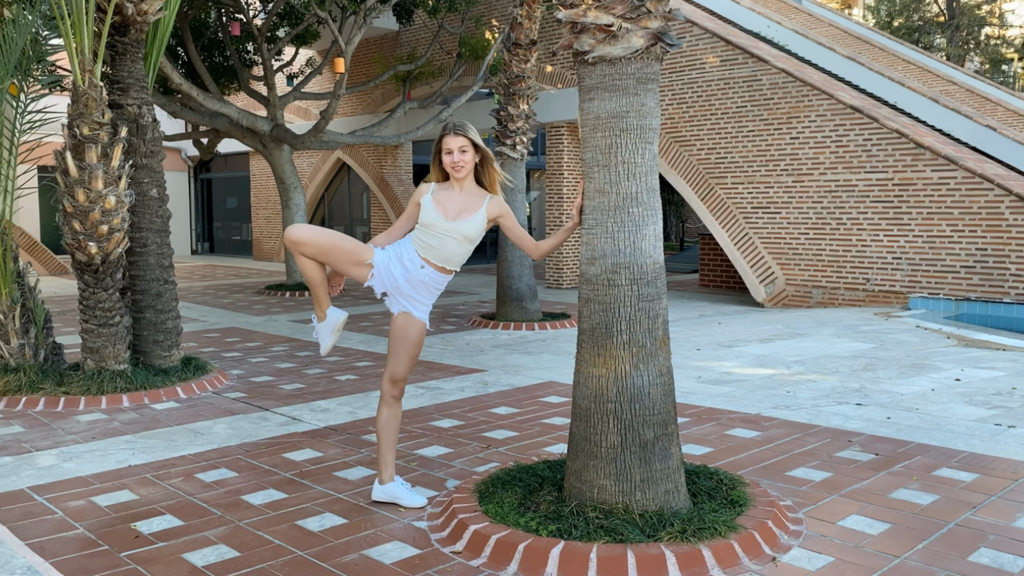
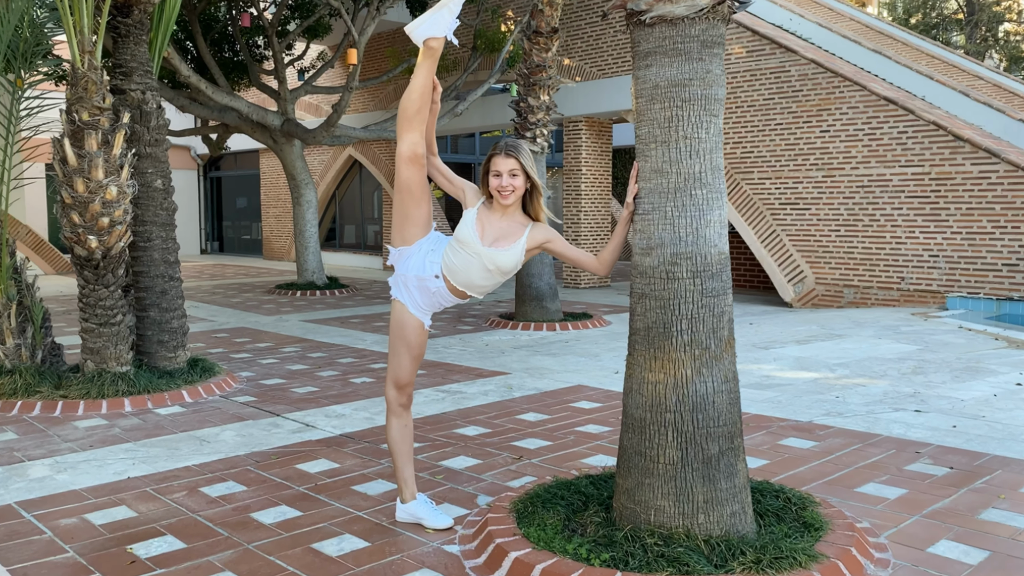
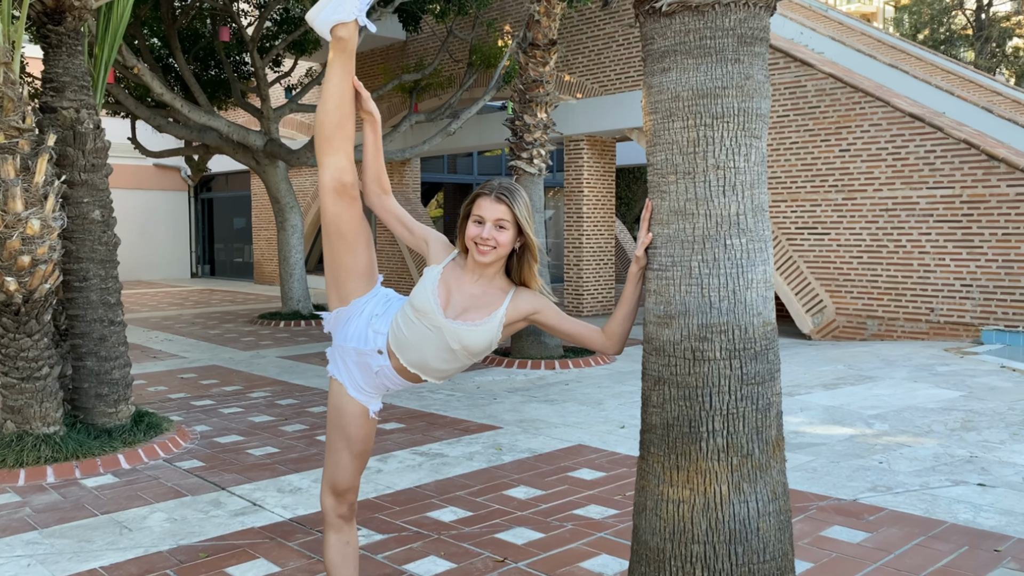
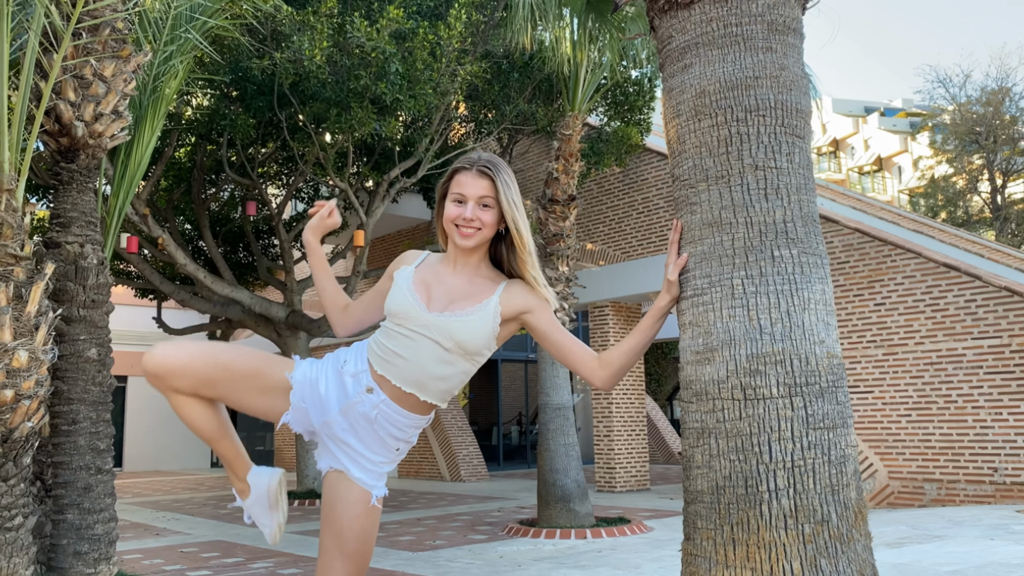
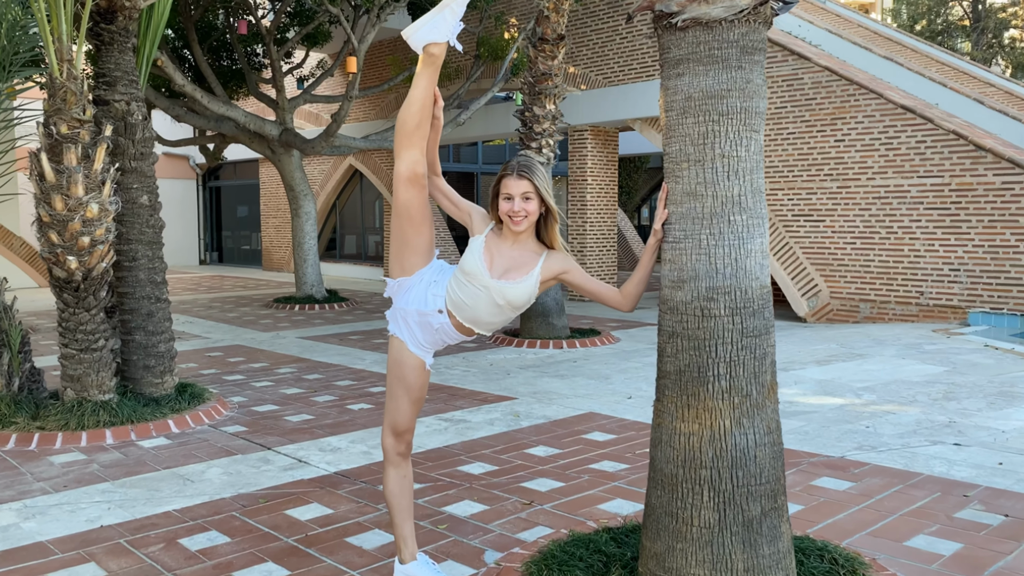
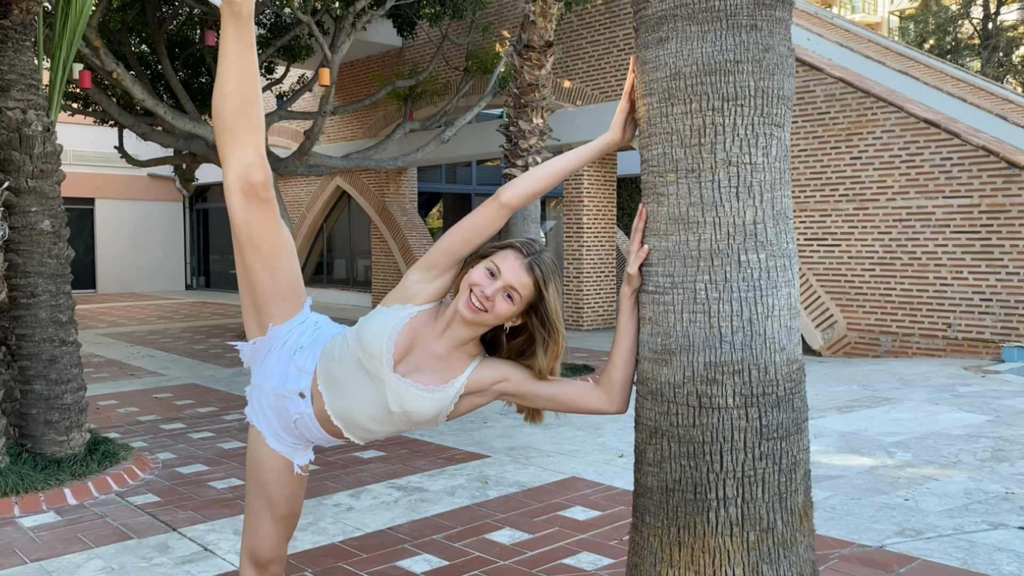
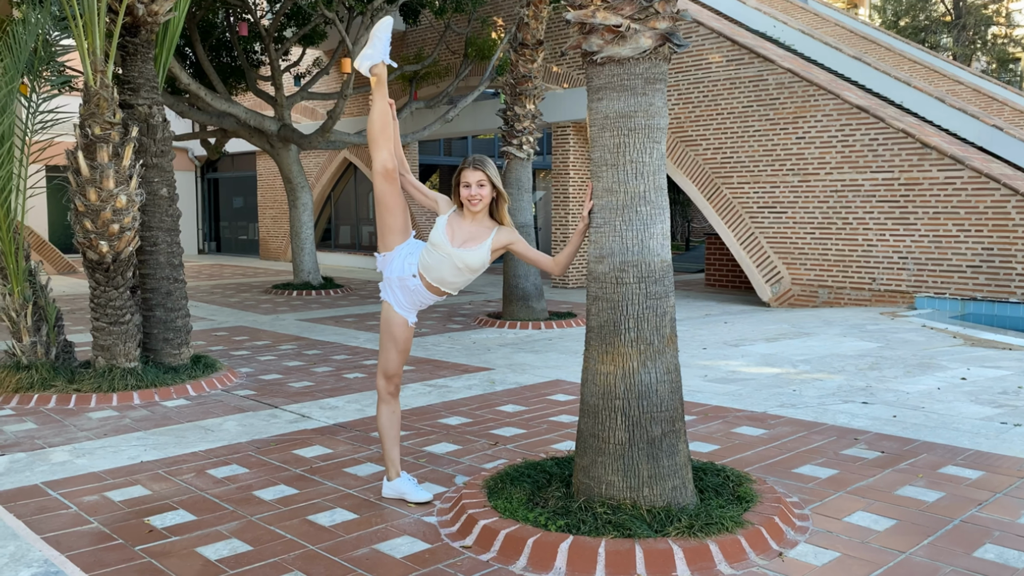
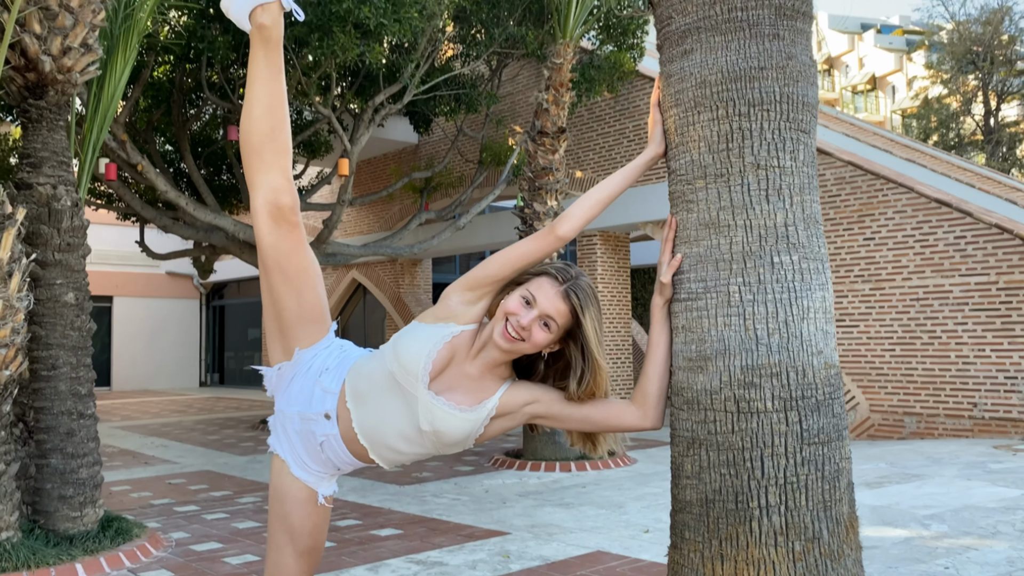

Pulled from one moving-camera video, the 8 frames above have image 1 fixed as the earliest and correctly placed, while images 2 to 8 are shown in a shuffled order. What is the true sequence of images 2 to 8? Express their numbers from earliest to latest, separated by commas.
7, 2, 5, 3, 6, 8, 4
